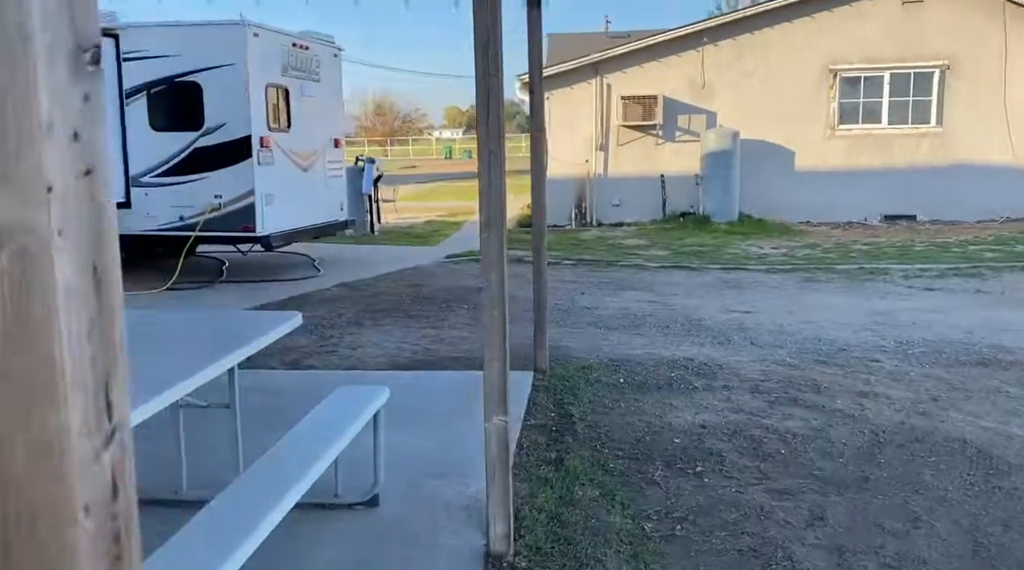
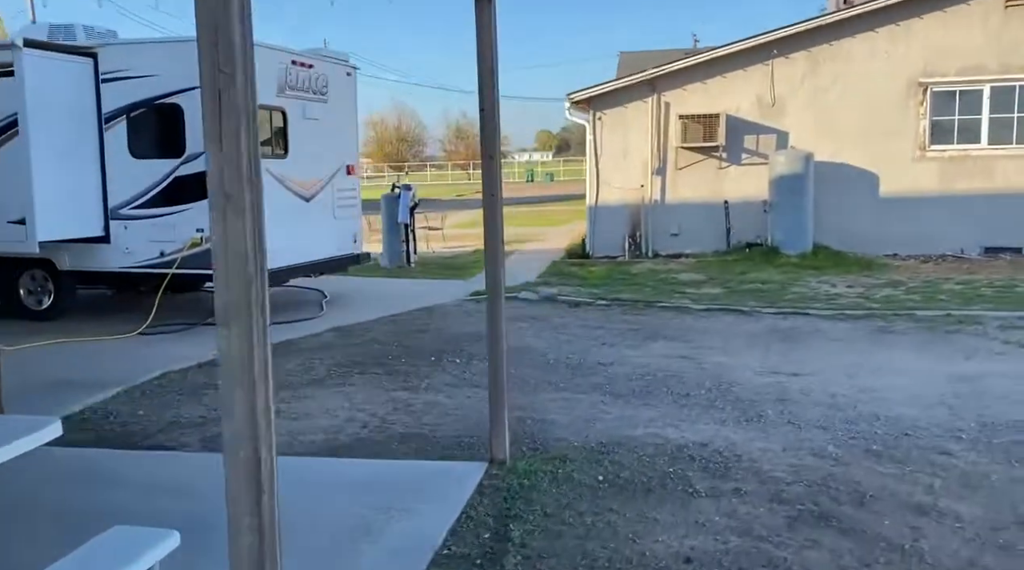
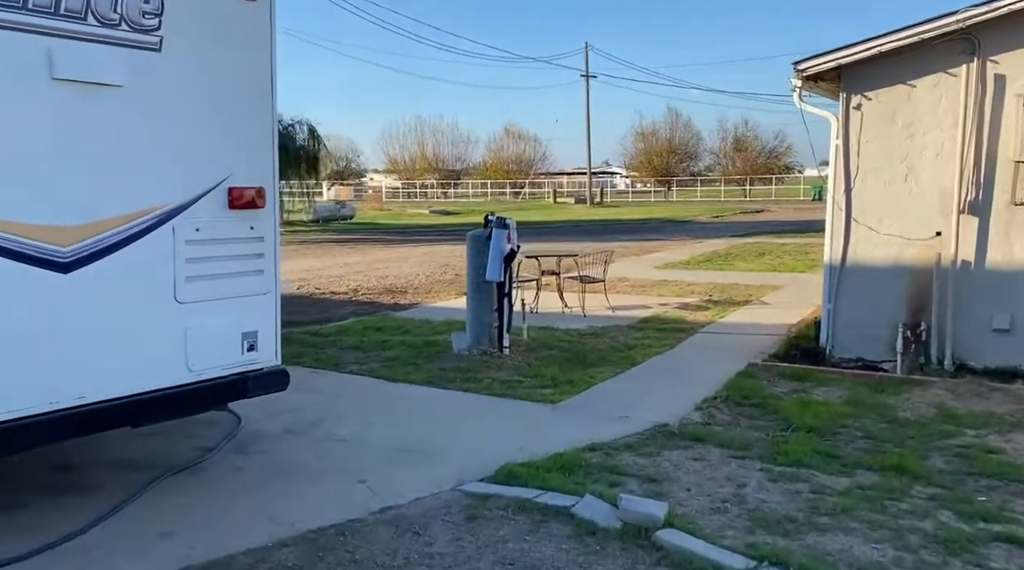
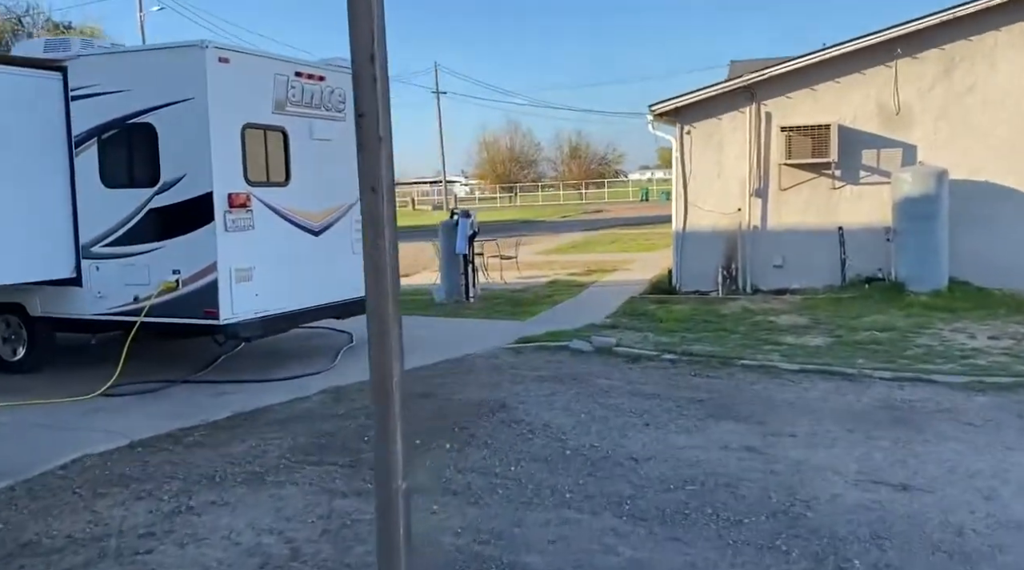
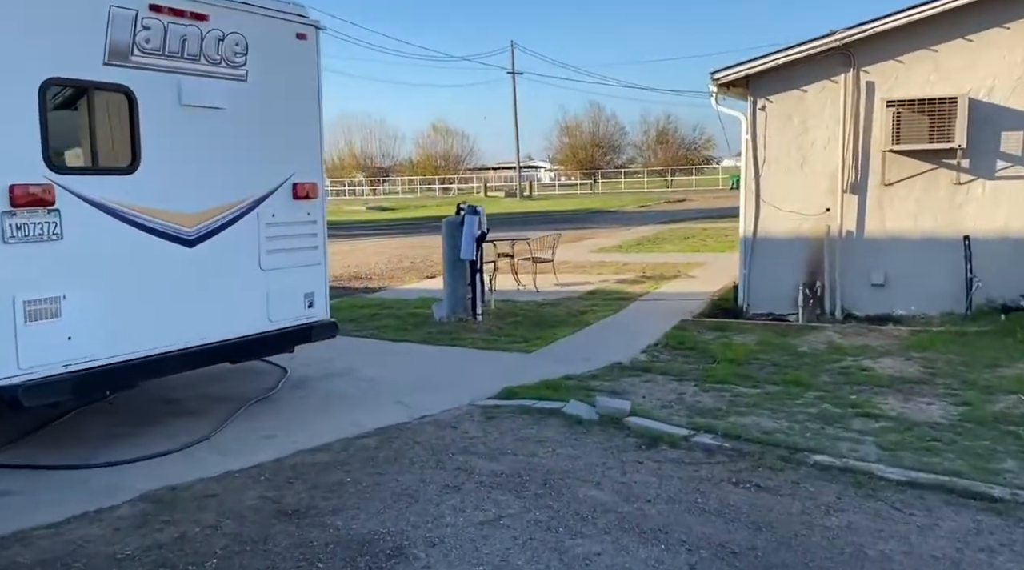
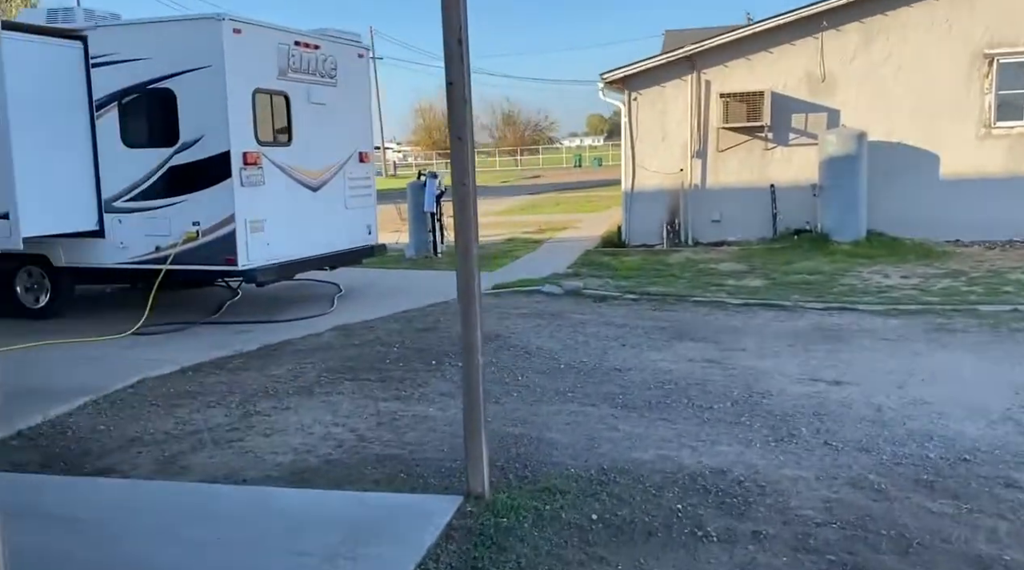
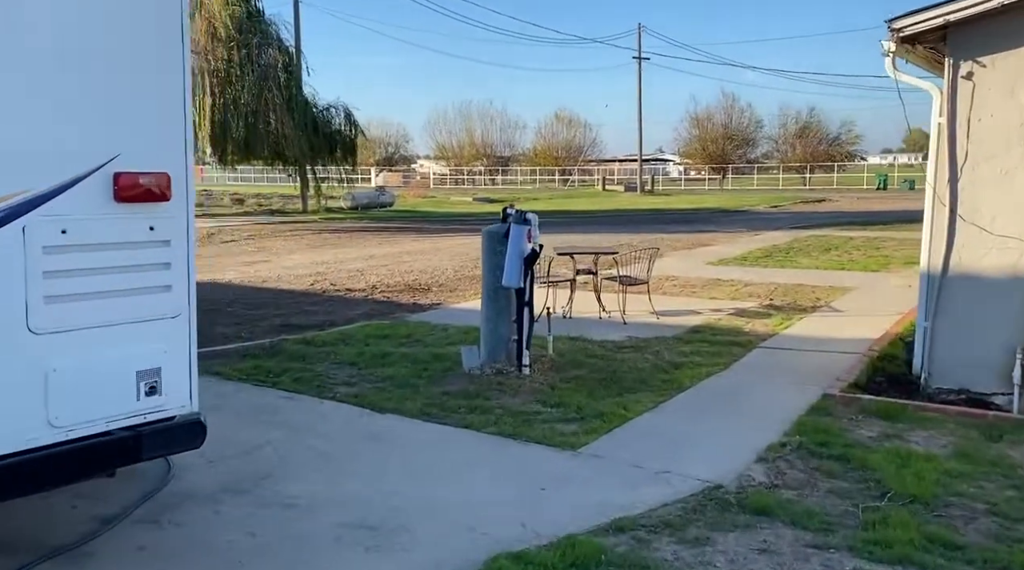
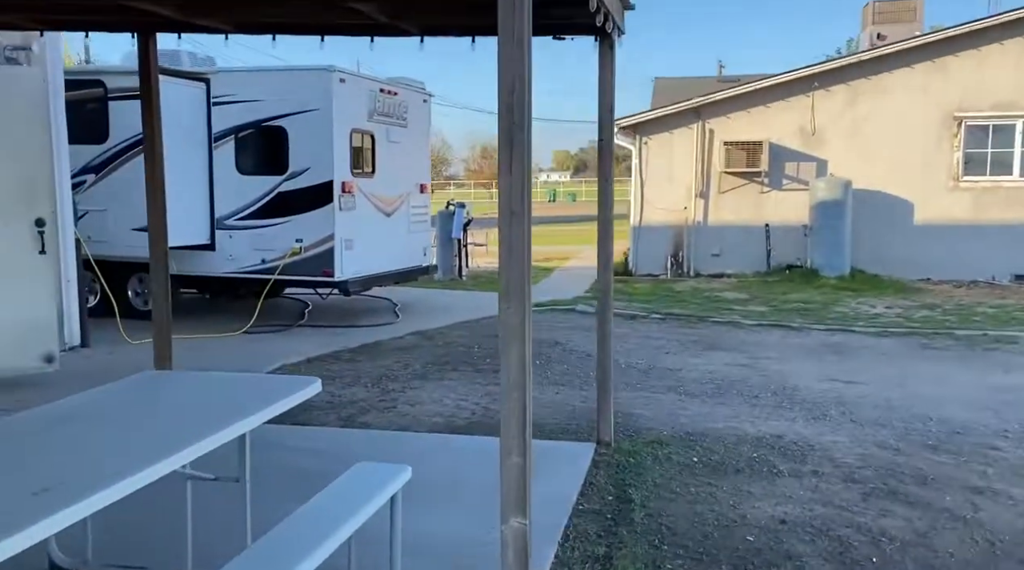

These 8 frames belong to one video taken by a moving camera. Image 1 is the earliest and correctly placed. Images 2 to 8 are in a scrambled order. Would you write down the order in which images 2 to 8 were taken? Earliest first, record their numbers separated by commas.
8, 2, 6, 4, 5, 3, 7
